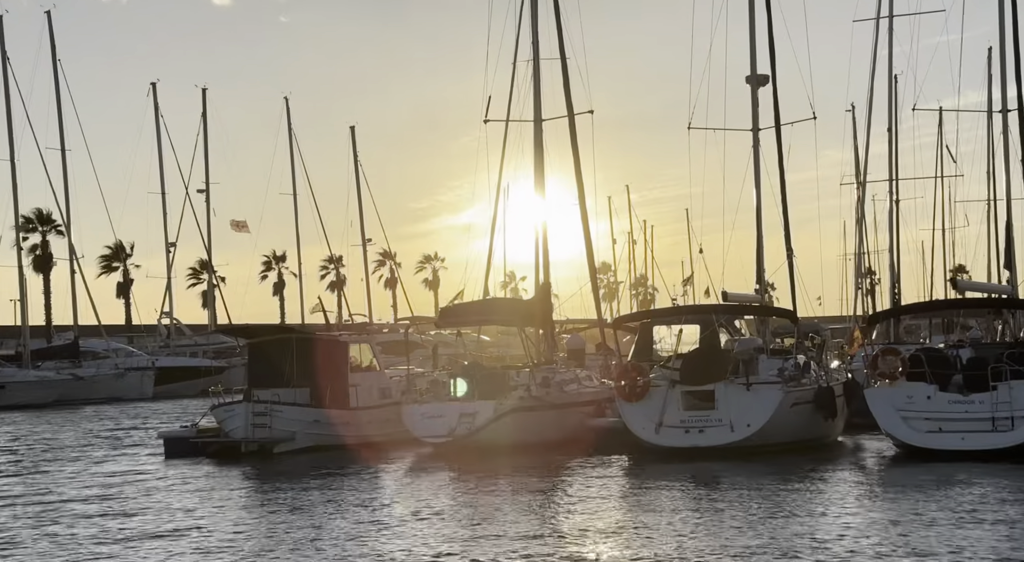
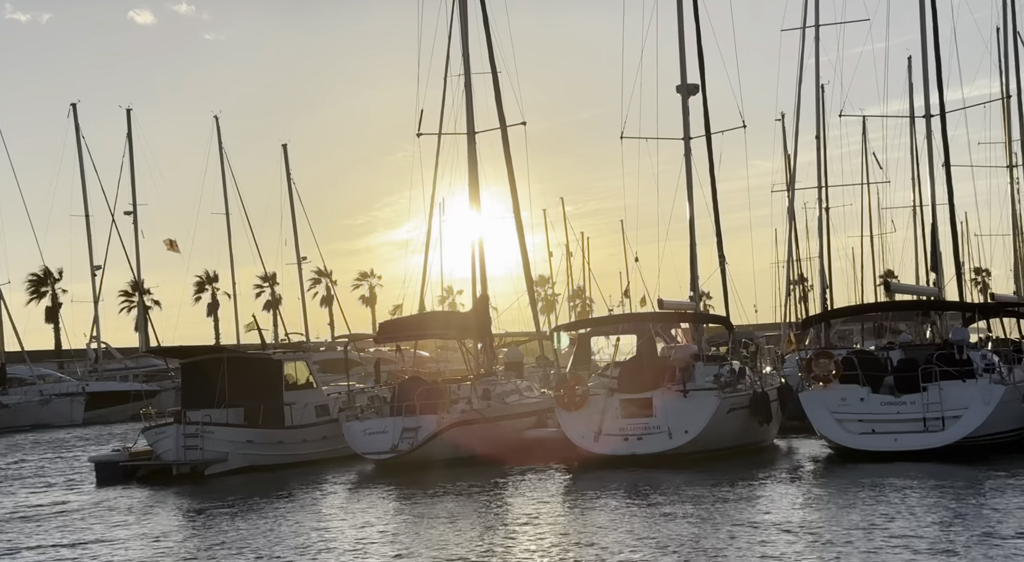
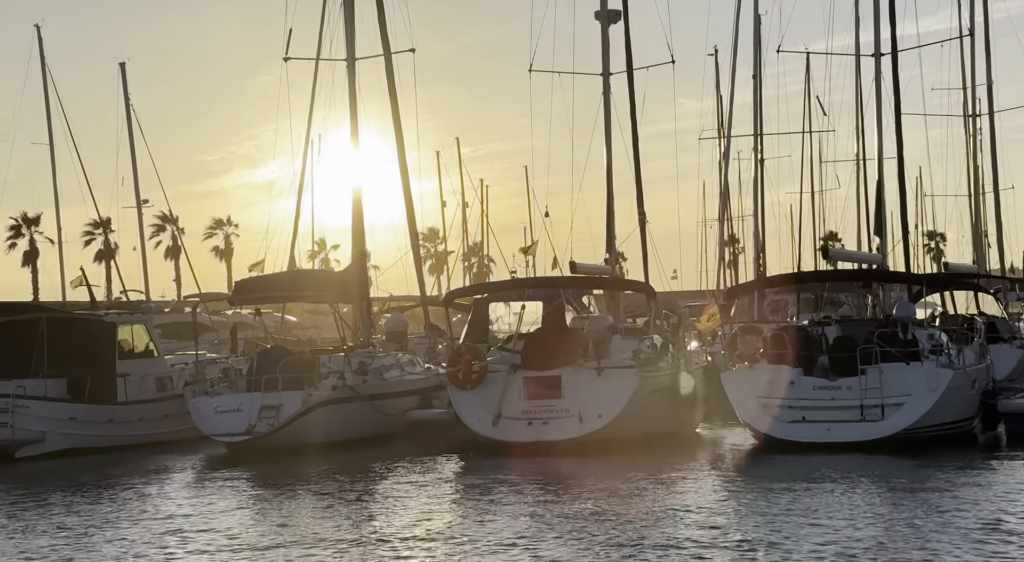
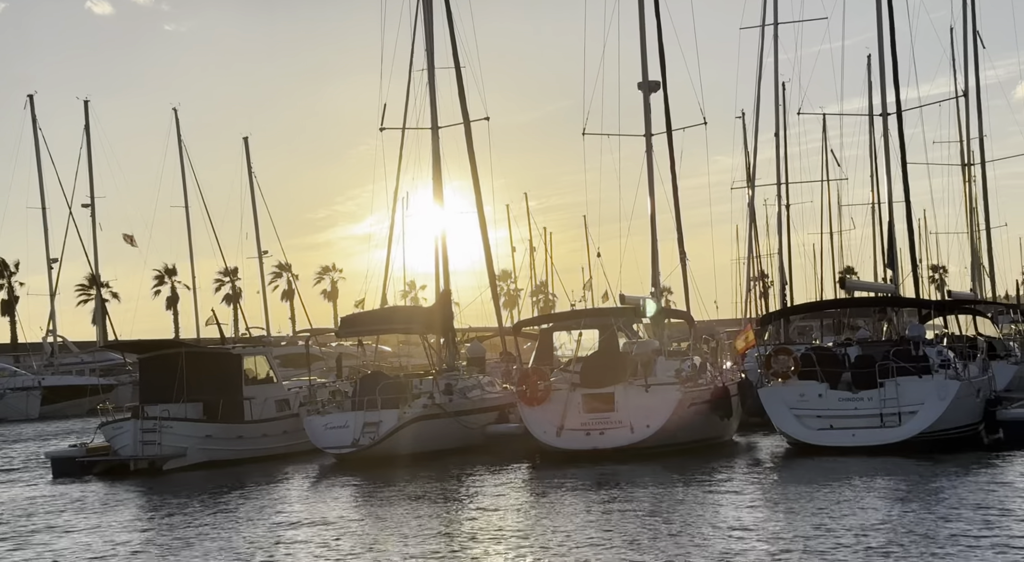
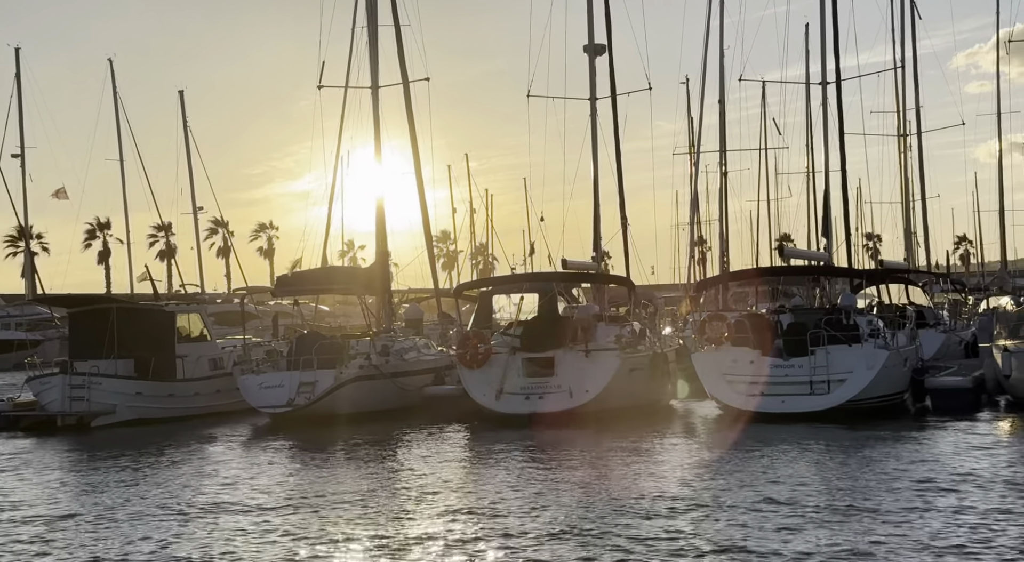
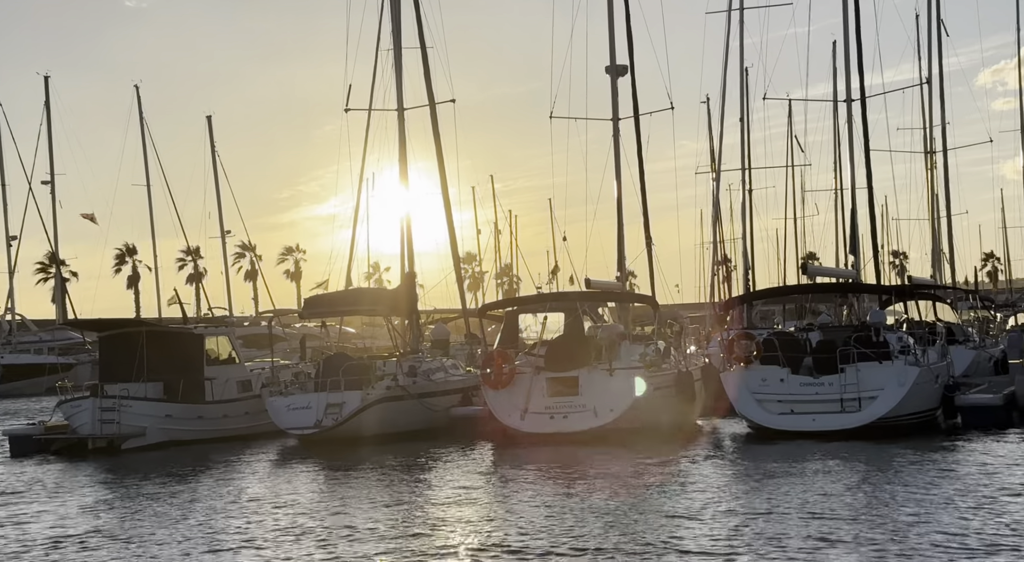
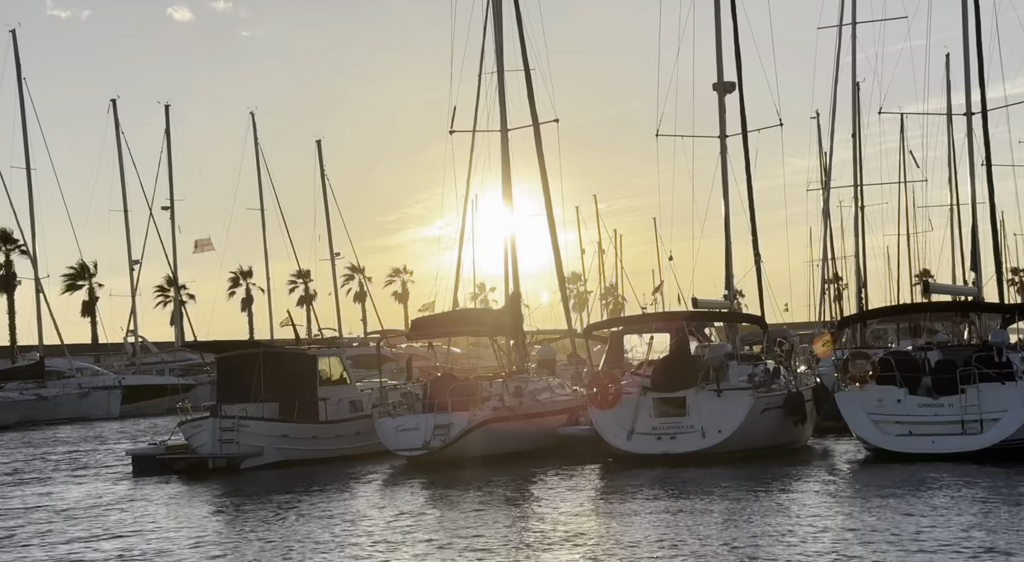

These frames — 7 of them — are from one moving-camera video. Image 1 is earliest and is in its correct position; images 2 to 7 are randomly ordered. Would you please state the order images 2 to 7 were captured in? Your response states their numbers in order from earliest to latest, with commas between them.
7, 2, 4, 6, 5, 3
